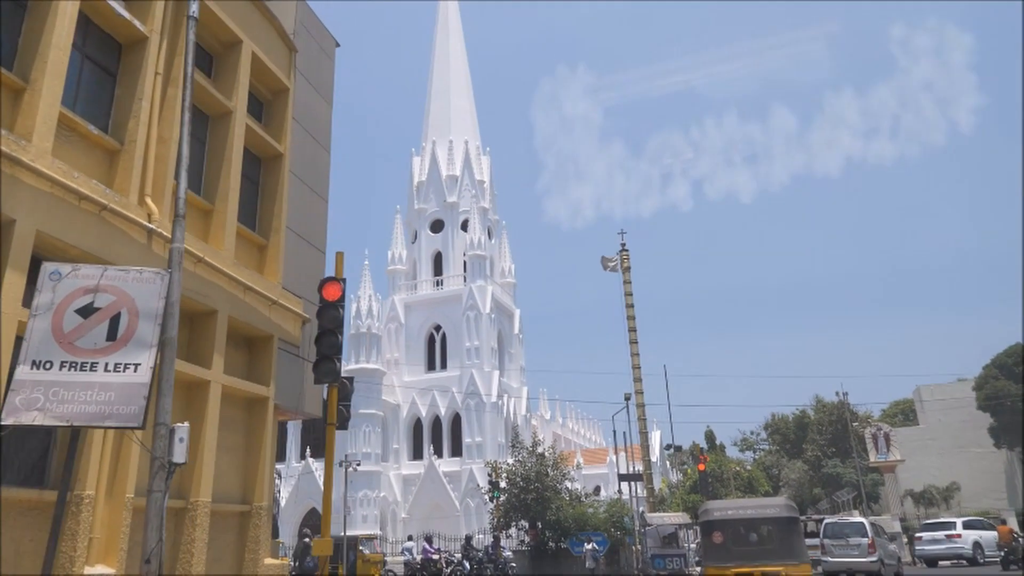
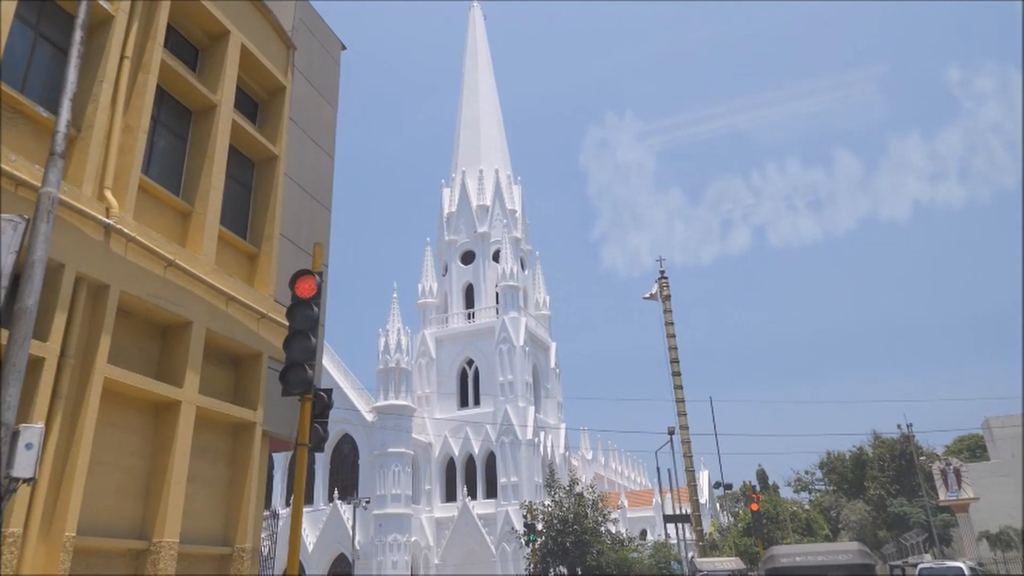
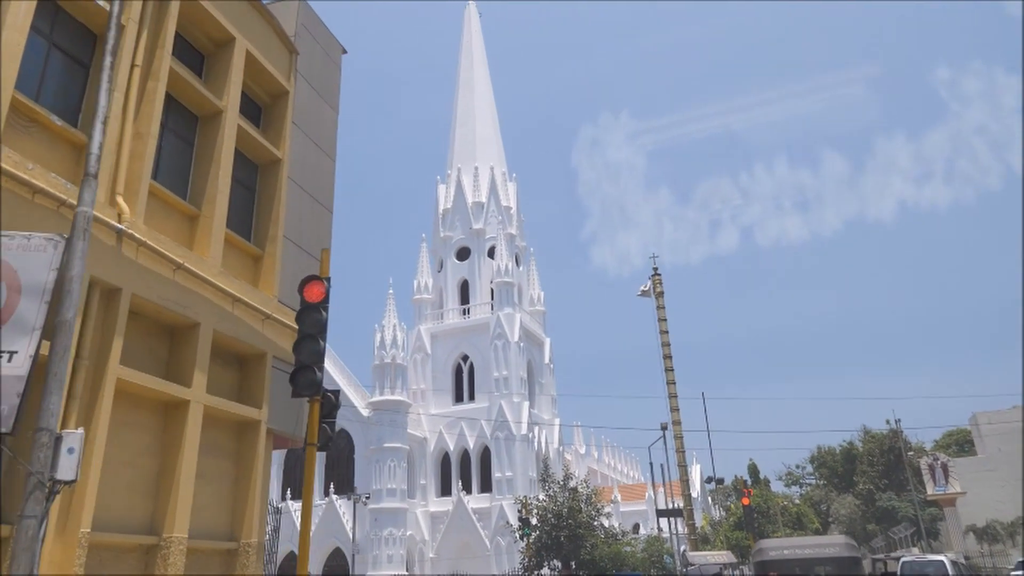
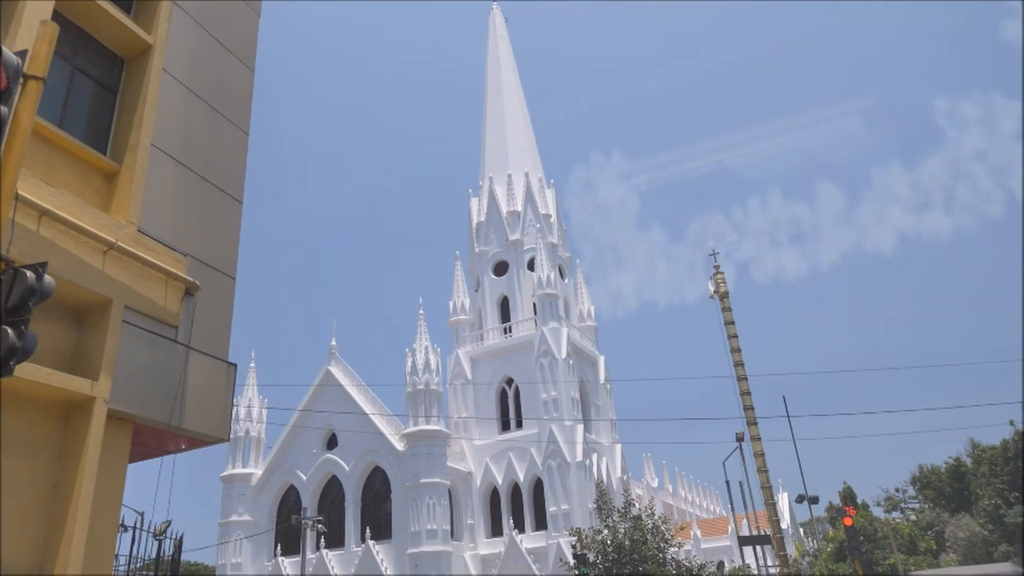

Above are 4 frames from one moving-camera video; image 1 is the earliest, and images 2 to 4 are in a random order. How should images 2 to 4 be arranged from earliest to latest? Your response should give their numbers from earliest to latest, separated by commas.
3, 2, 4
